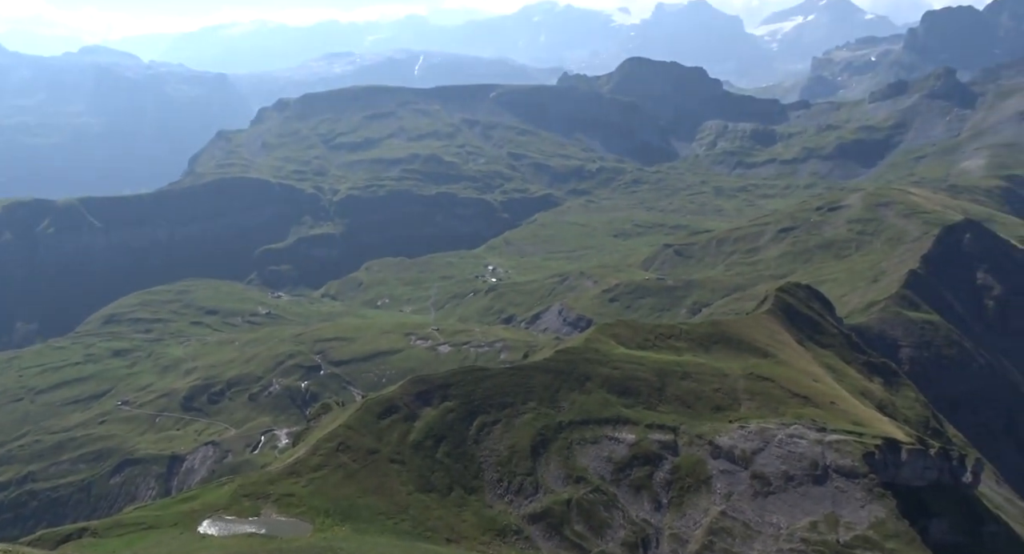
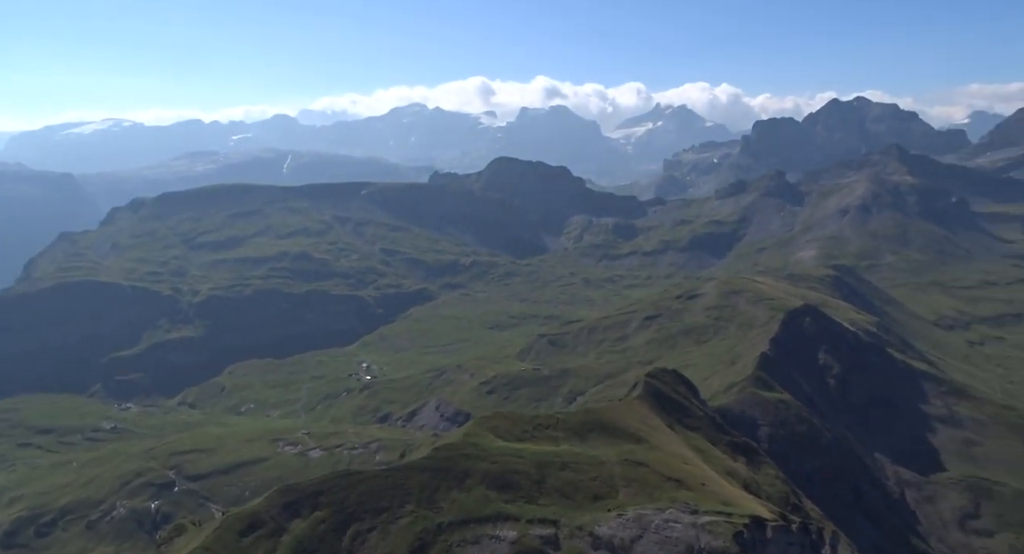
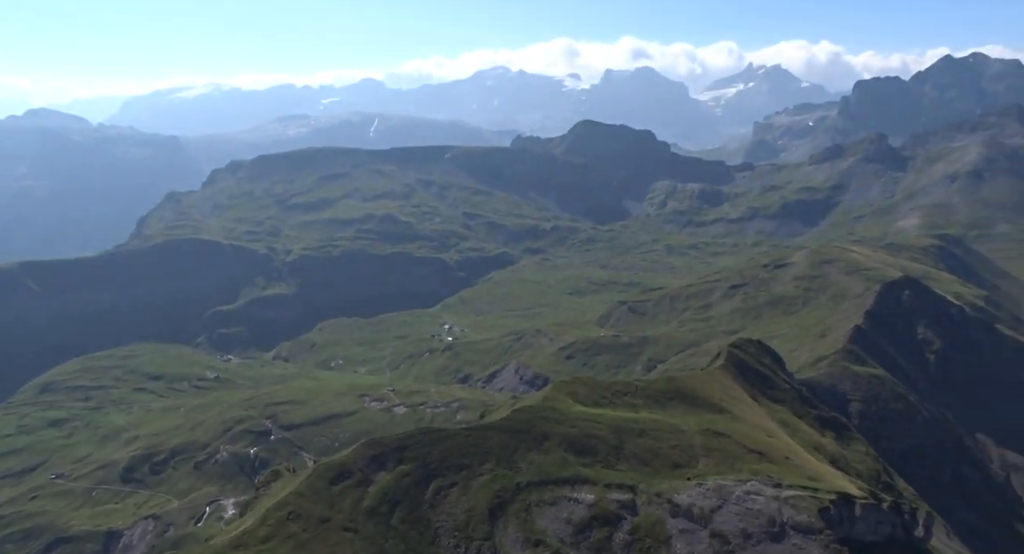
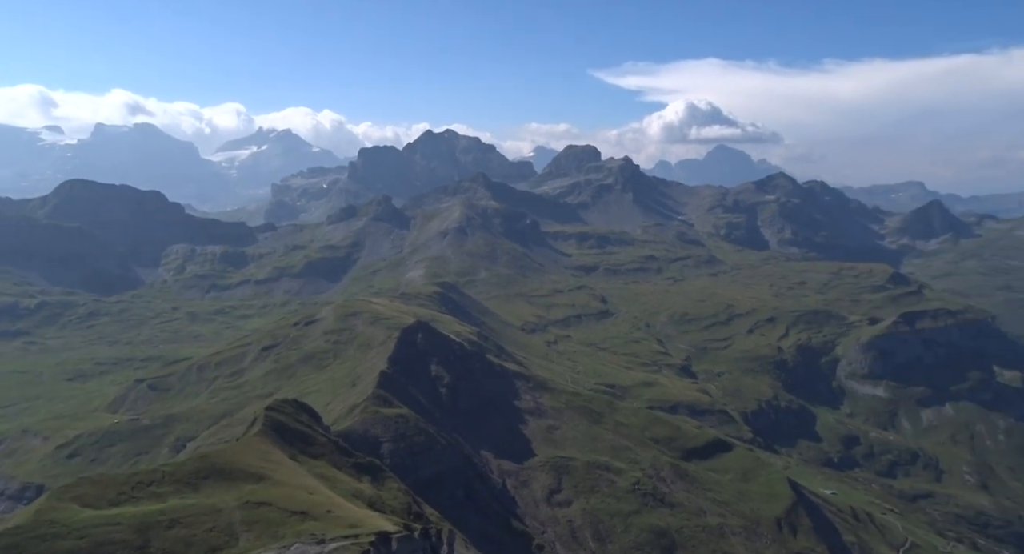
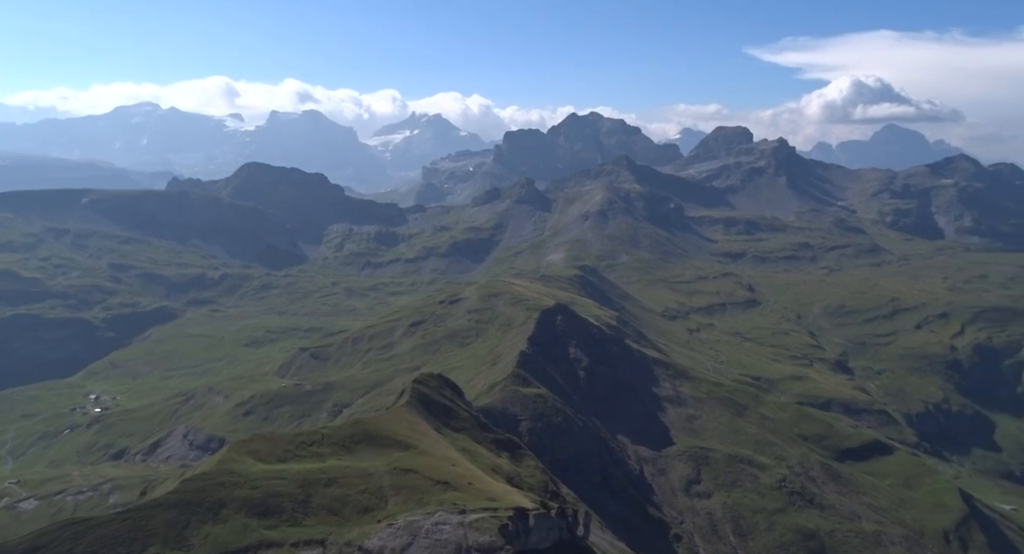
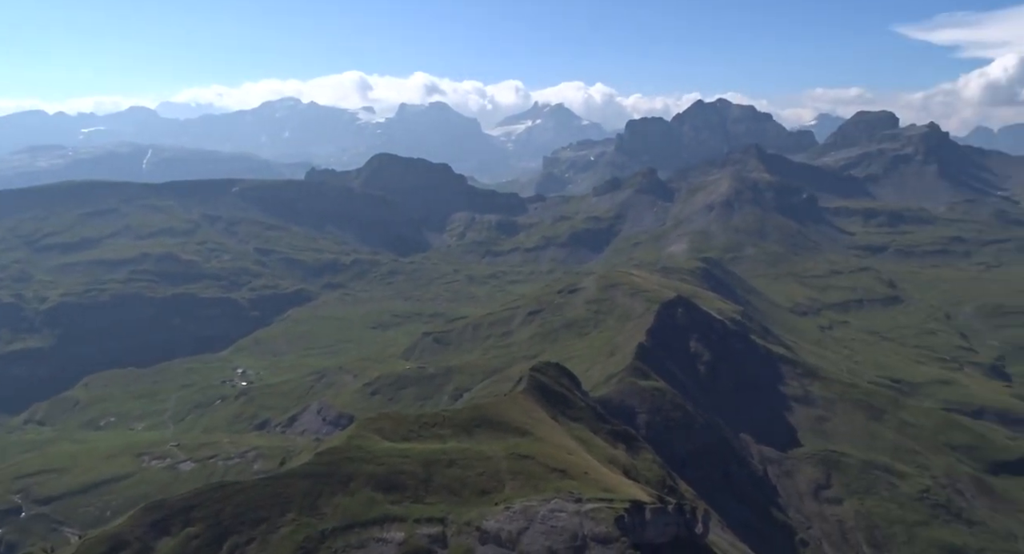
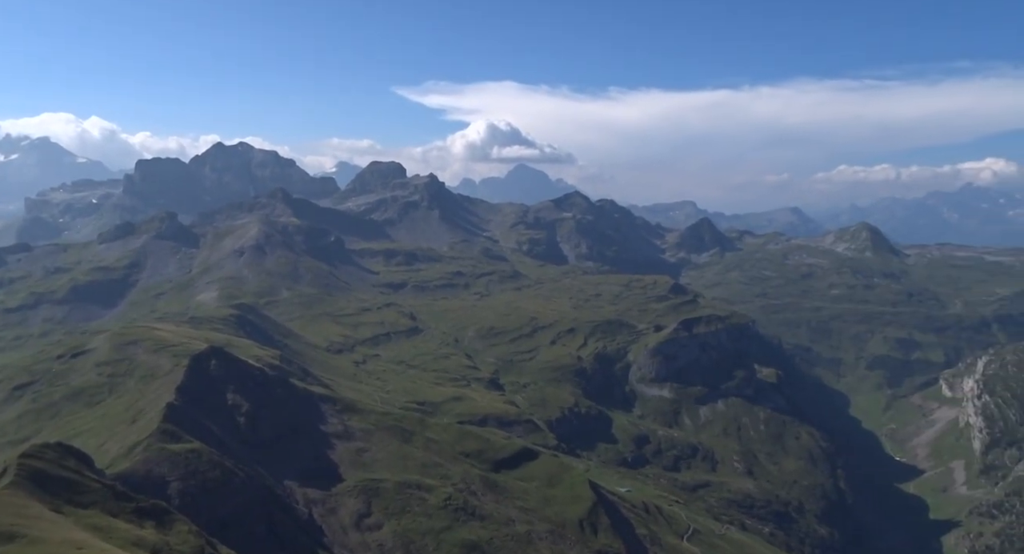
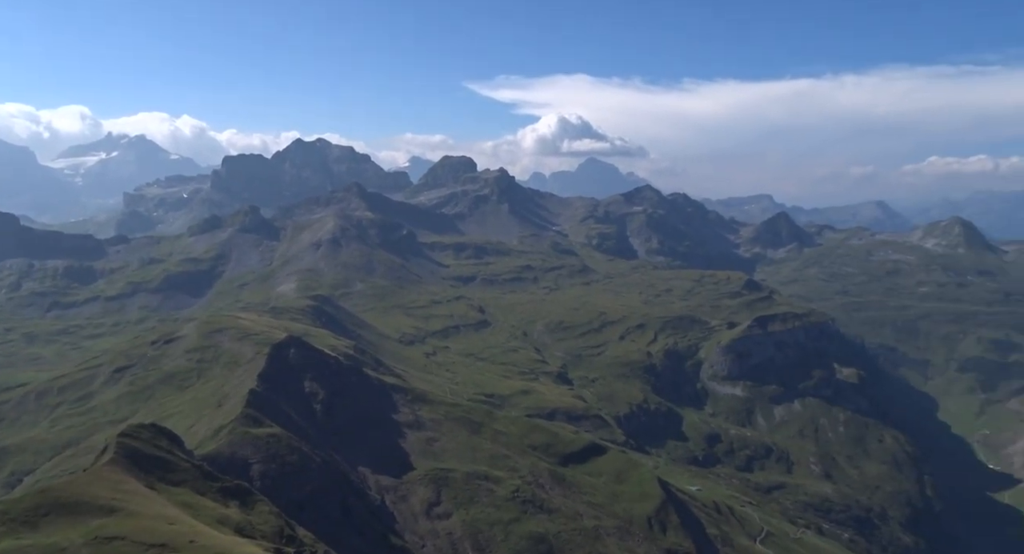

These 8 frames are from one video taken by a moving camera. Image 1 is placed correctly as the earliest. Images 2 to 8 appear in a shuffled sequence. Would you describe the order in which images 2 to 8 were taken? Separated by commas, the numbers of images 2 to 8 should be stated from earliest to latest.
3, 2, 6, 5, 4, 8, 7
